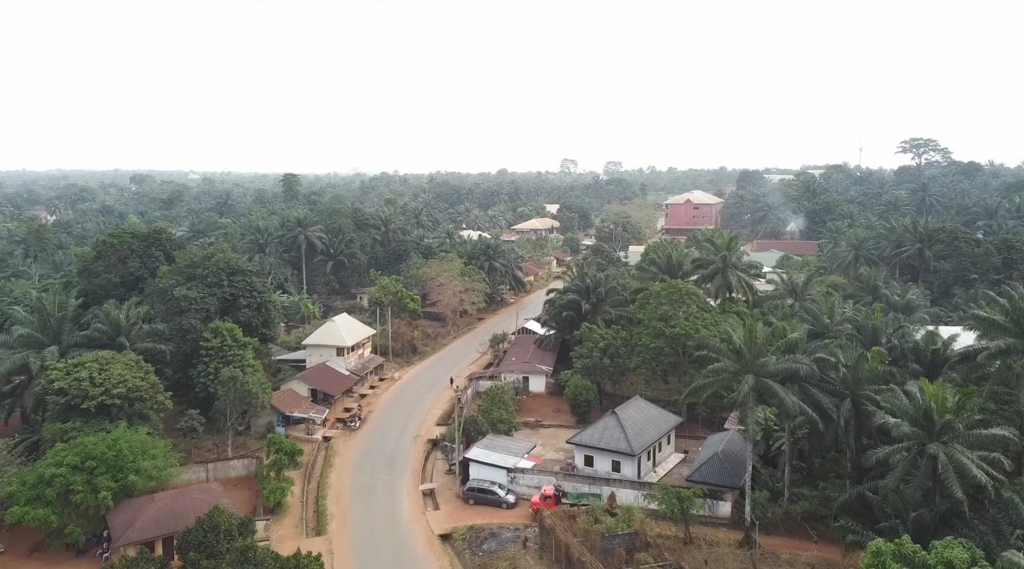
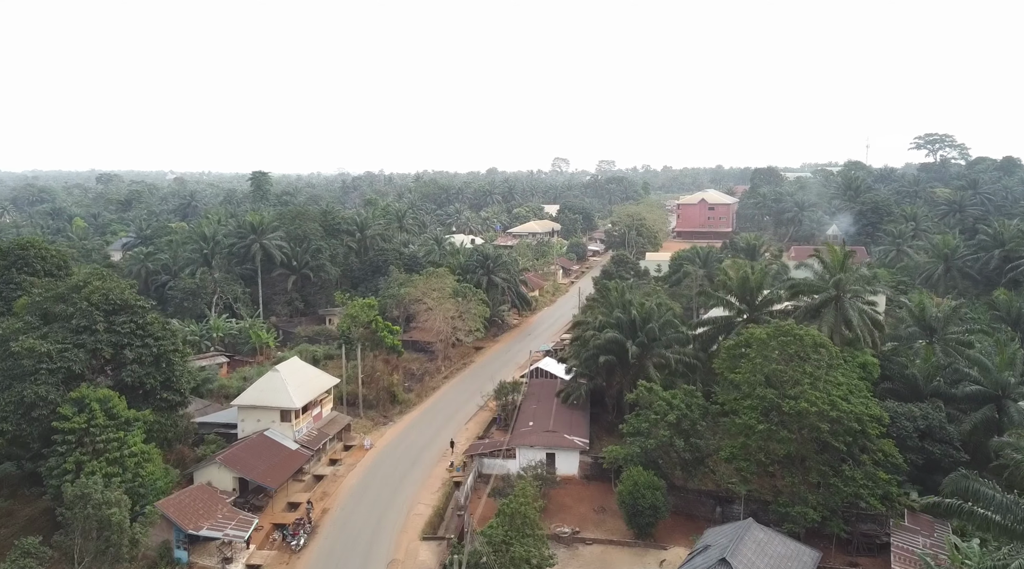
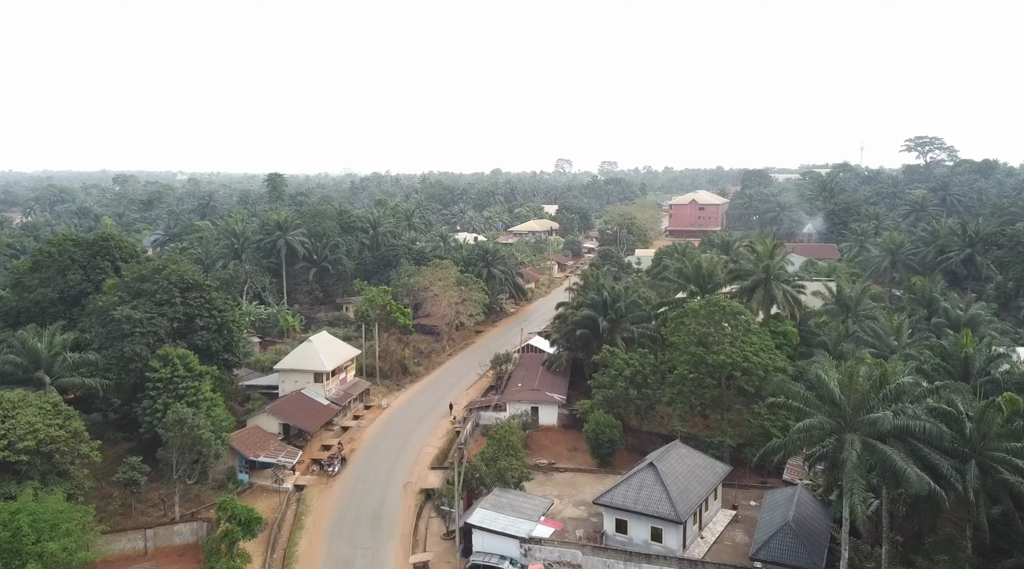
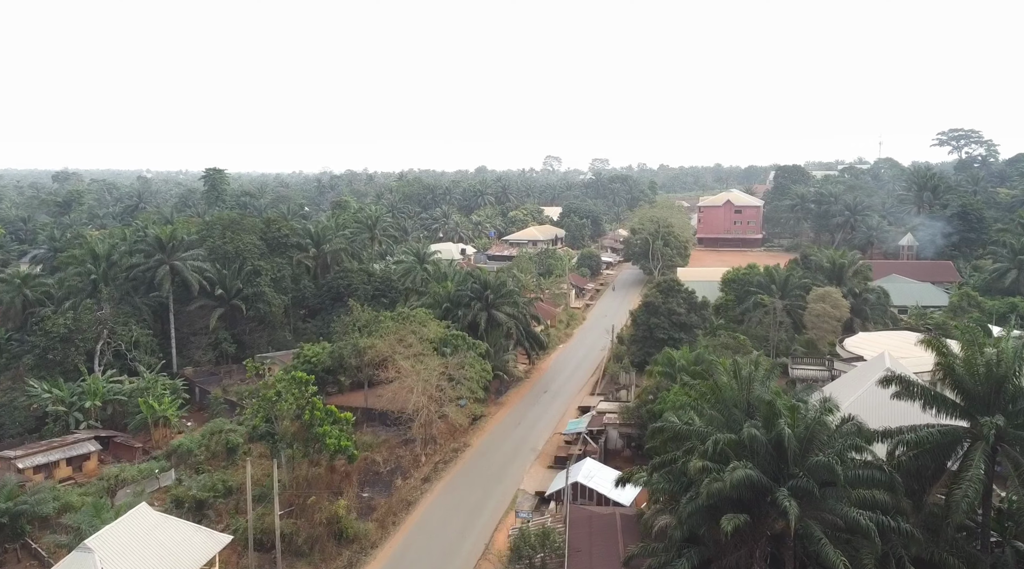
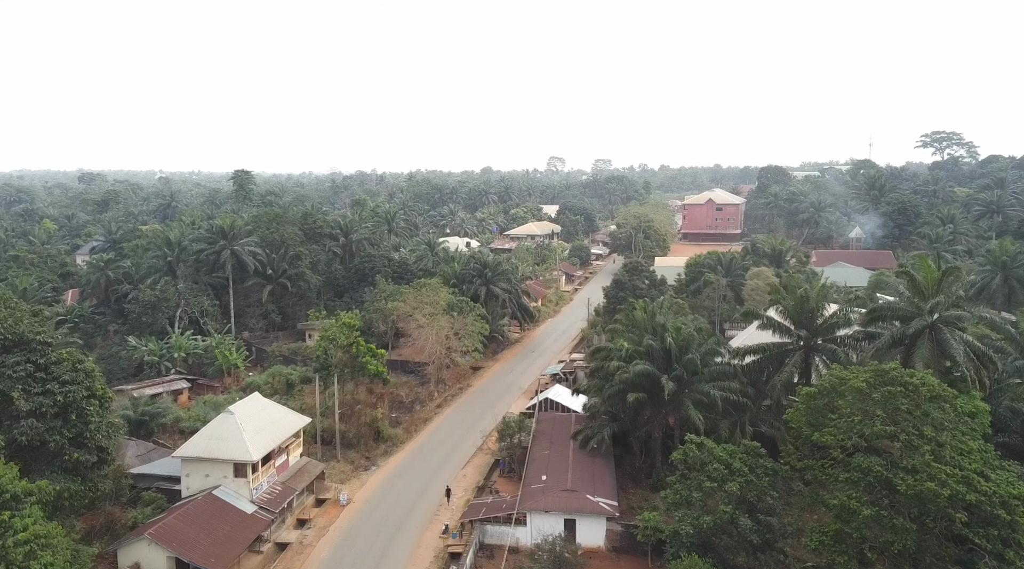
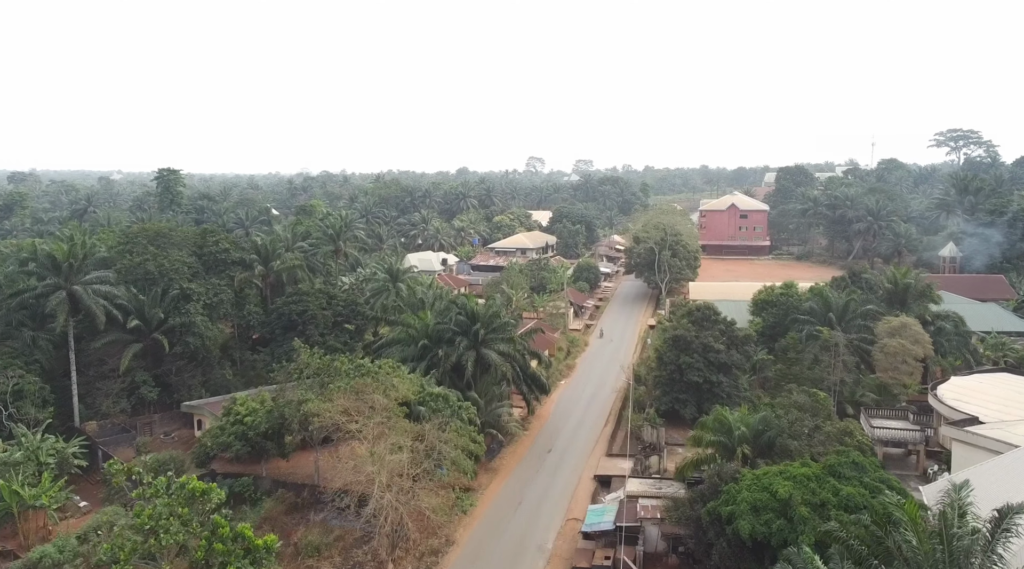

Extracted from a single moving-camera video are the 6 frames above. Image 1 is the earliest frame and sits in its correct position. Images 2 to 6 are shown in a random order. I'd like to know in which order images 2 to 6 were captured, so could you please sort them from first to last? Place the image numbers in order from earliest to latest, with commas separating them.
3, 2, 5, 4, 6
